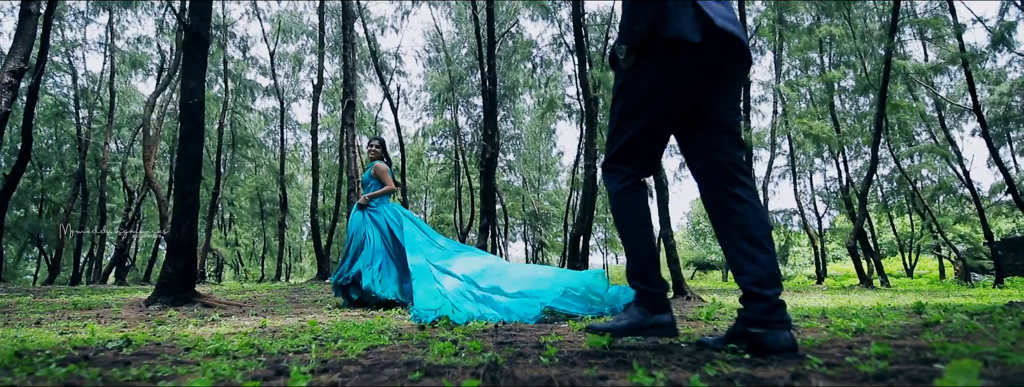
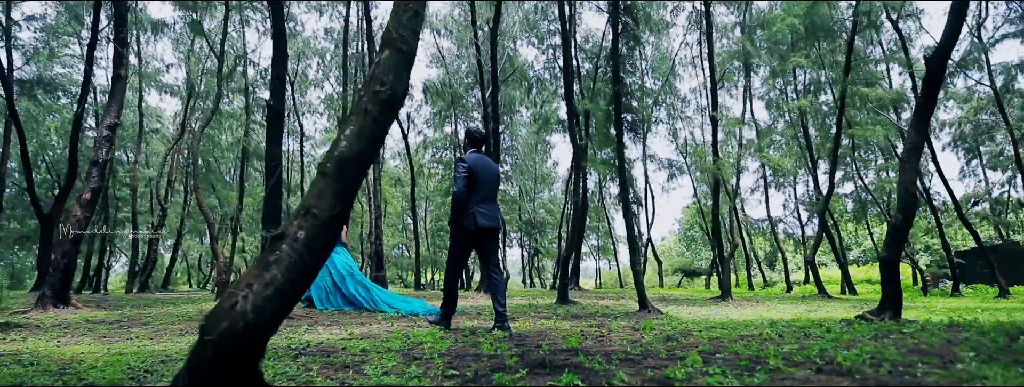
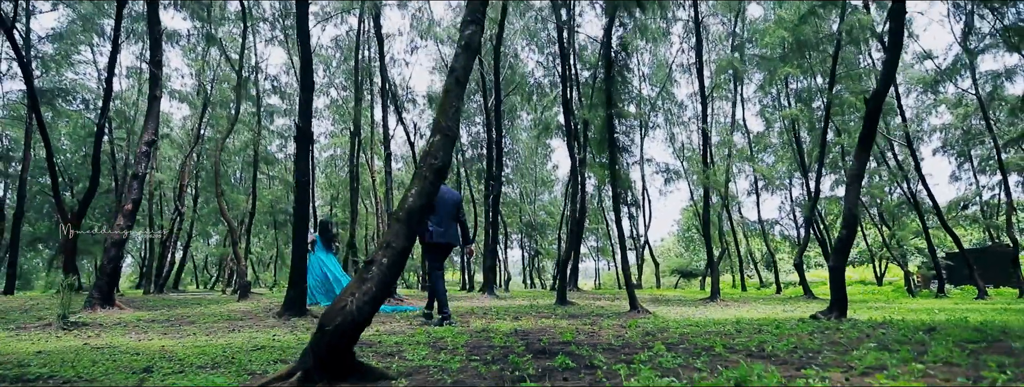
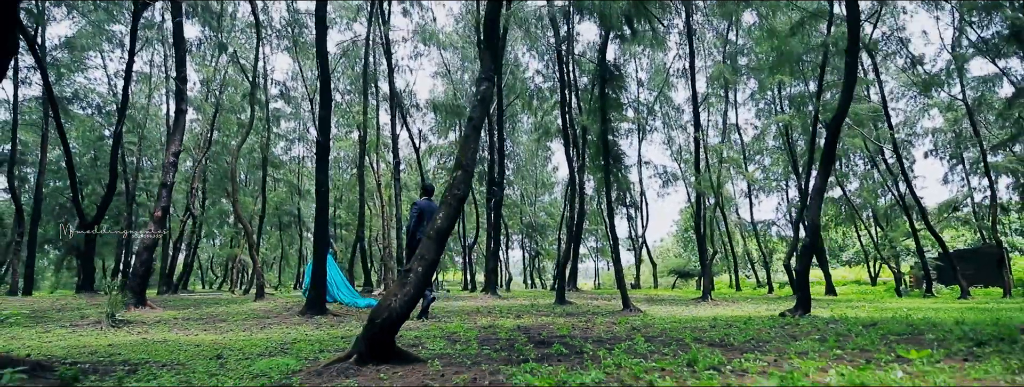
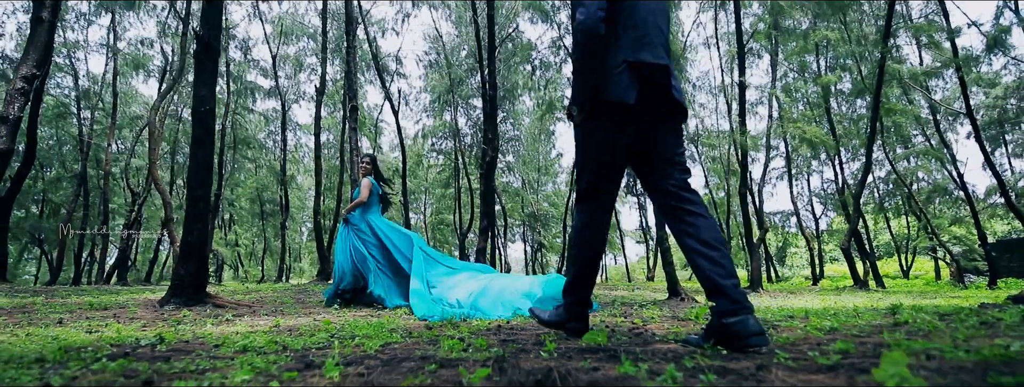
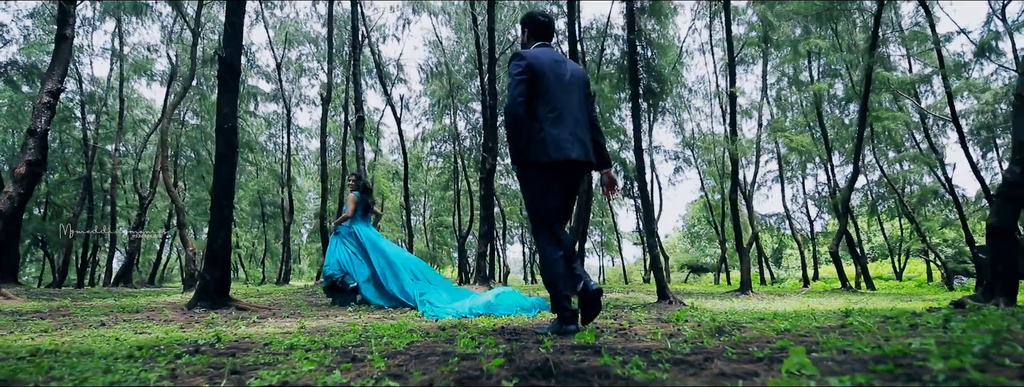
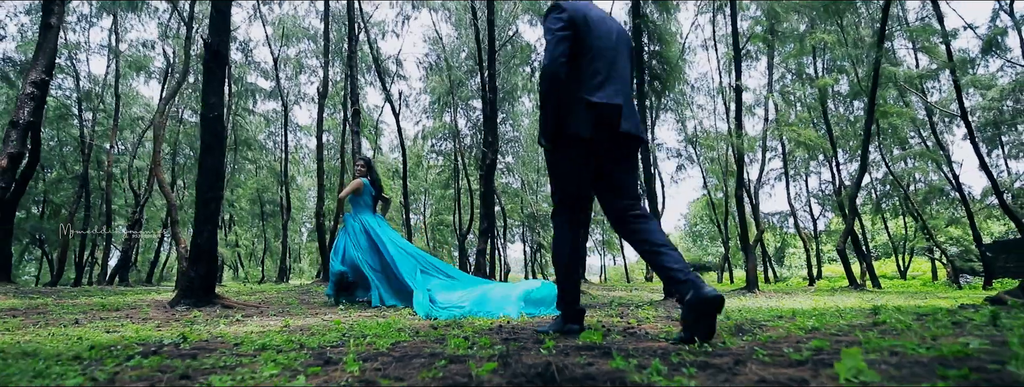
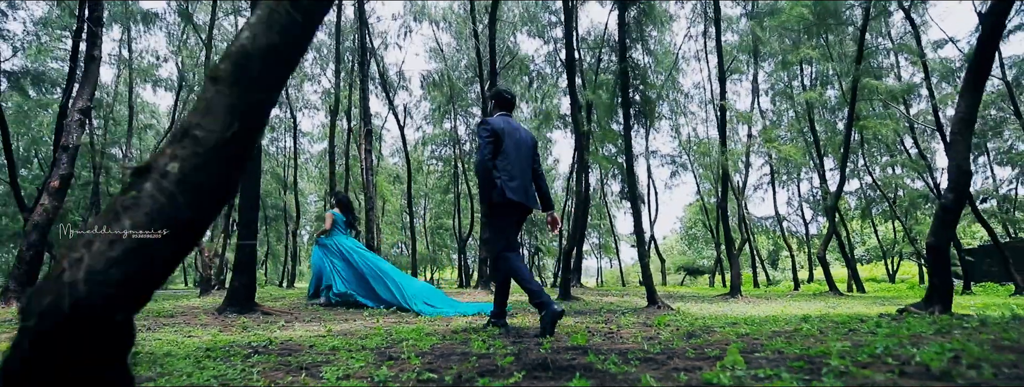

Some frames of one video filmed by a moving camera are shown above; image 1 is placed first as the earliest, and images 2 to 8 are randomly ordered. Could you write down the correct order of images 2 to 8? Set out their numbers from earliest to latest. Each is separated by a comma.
5, 7, 6, 8, 2, 3, 4
